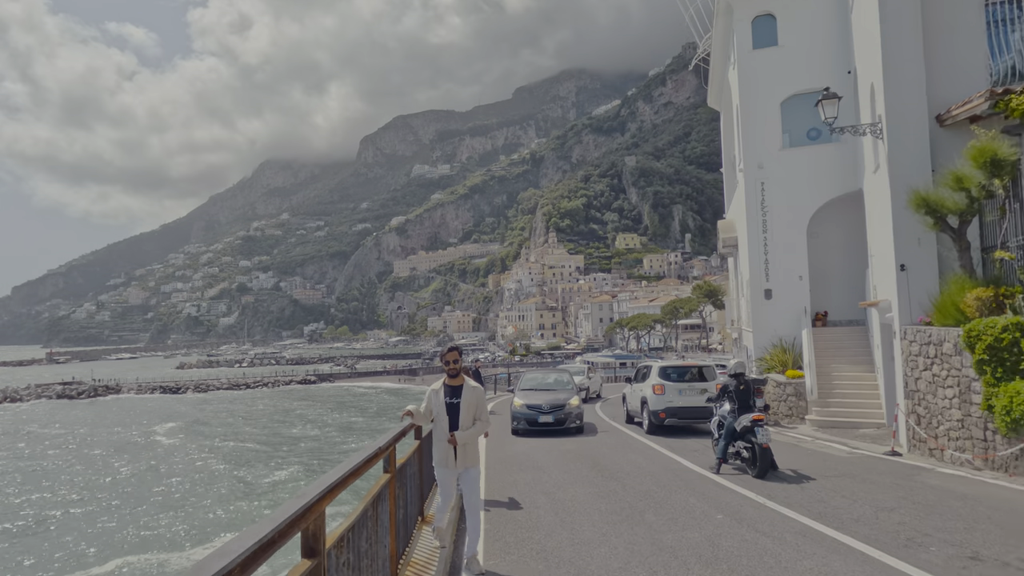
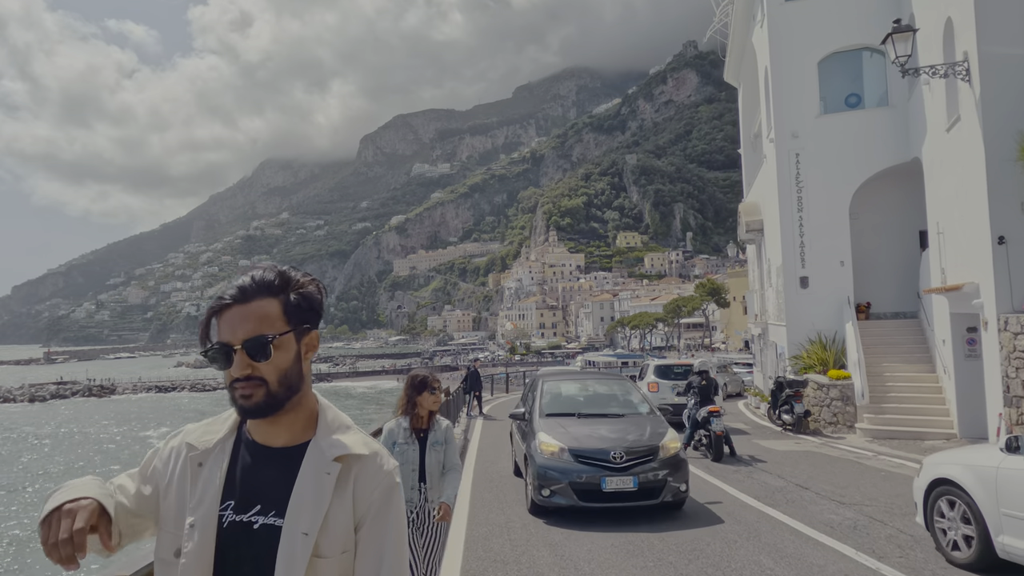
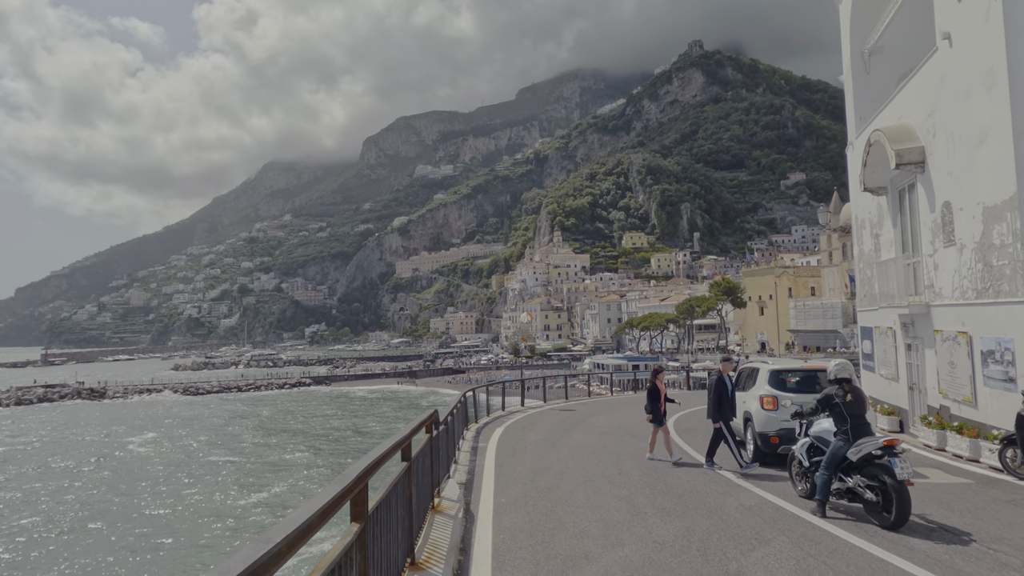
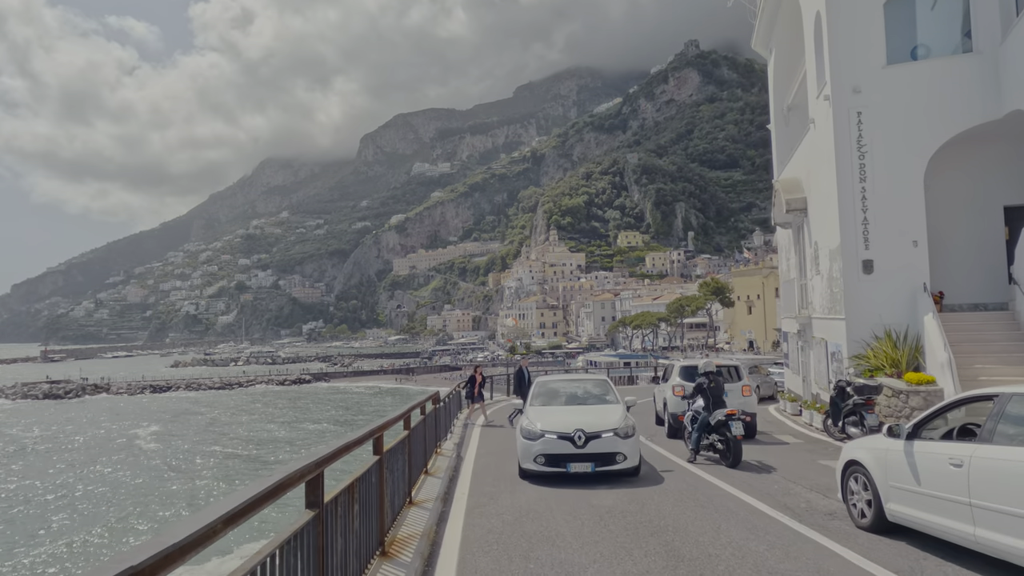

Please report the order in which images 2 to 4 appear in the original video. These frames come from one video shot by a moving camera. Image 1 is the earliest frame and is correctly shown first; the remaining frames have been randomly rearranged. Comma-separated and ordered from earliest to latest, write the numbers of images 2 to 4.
2, 4, 3
